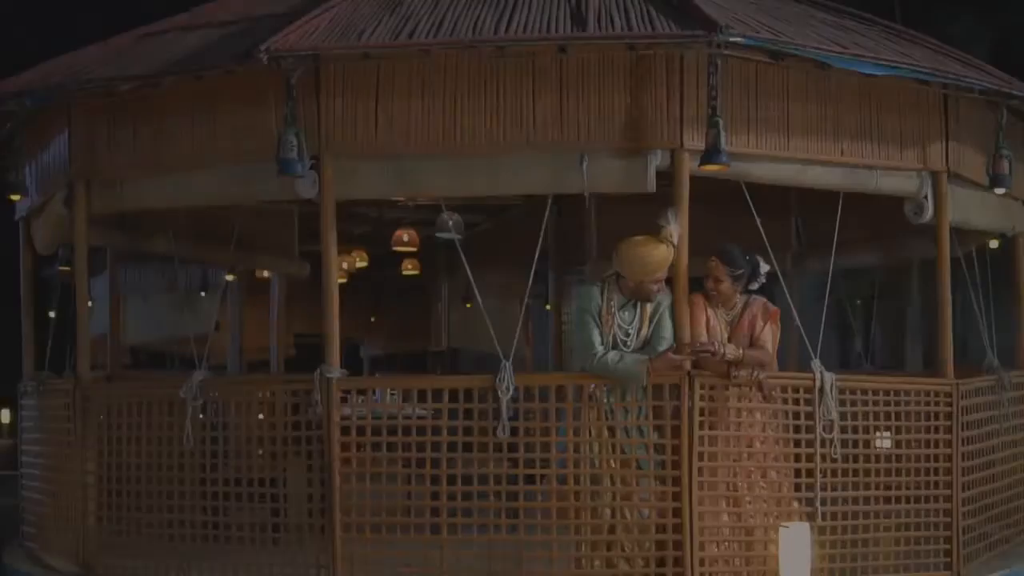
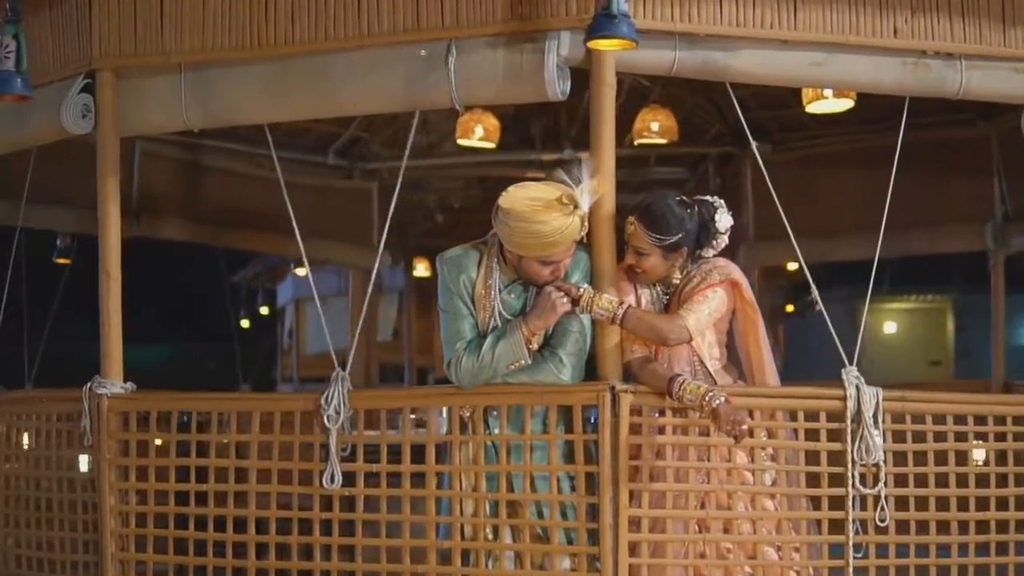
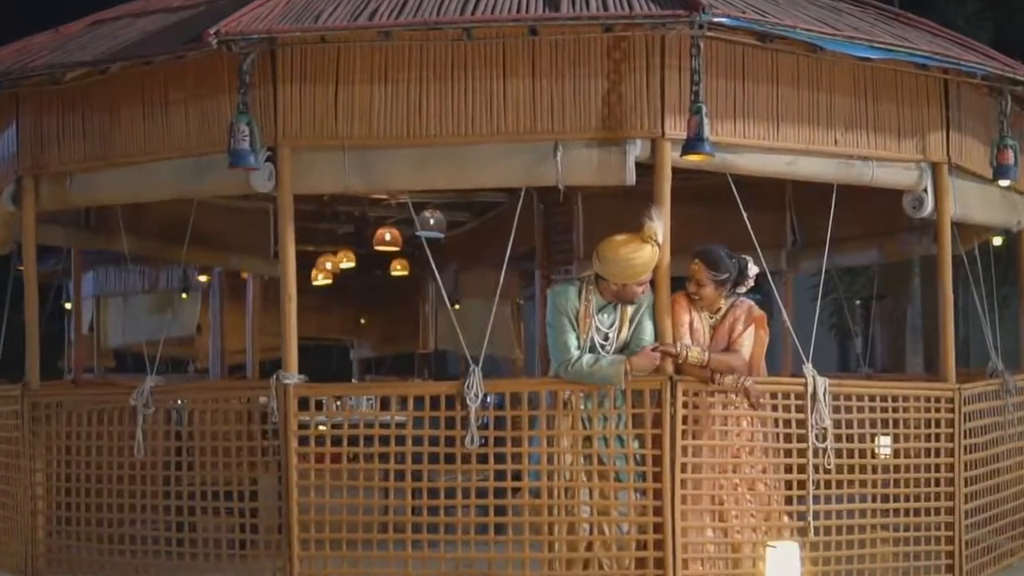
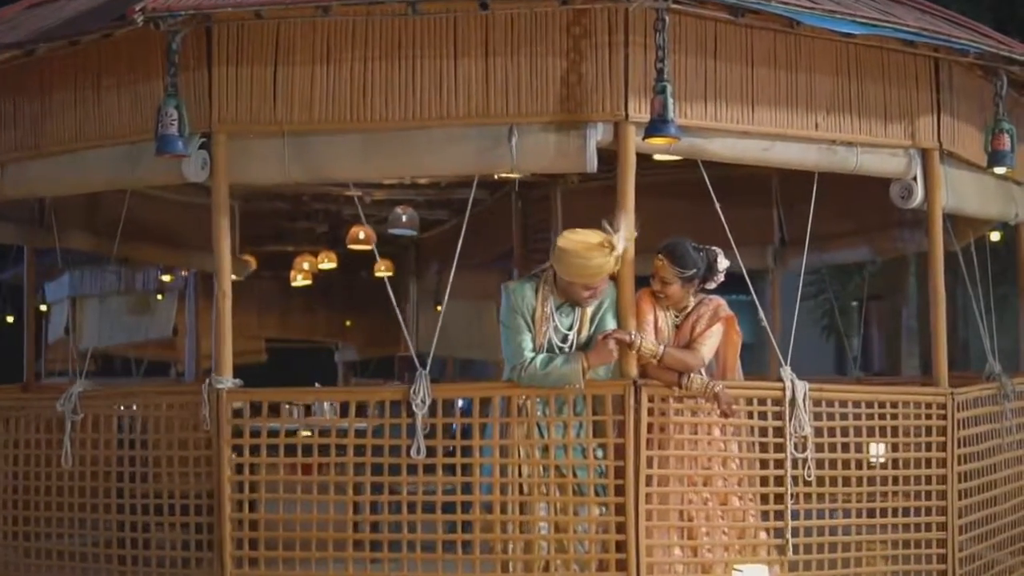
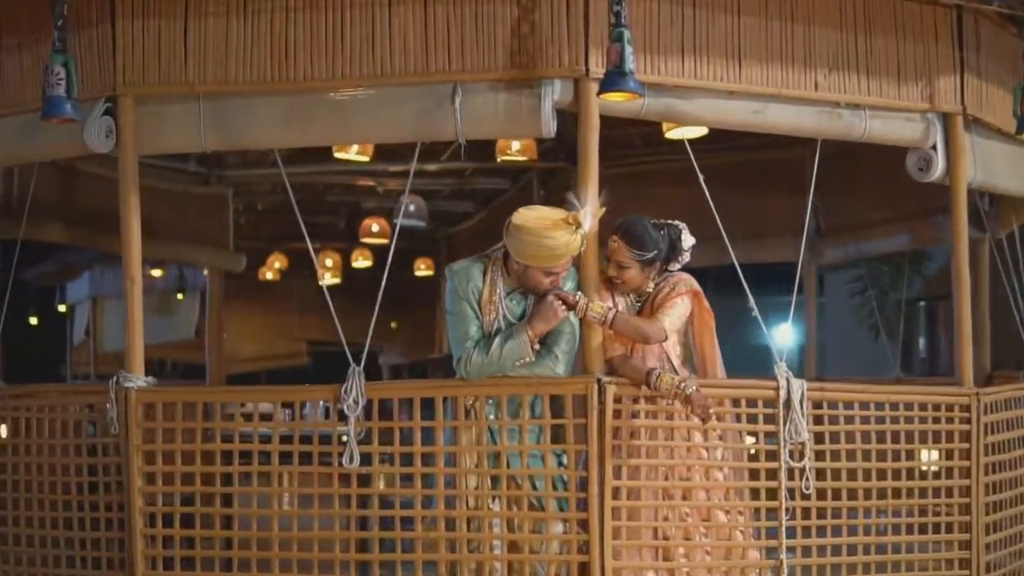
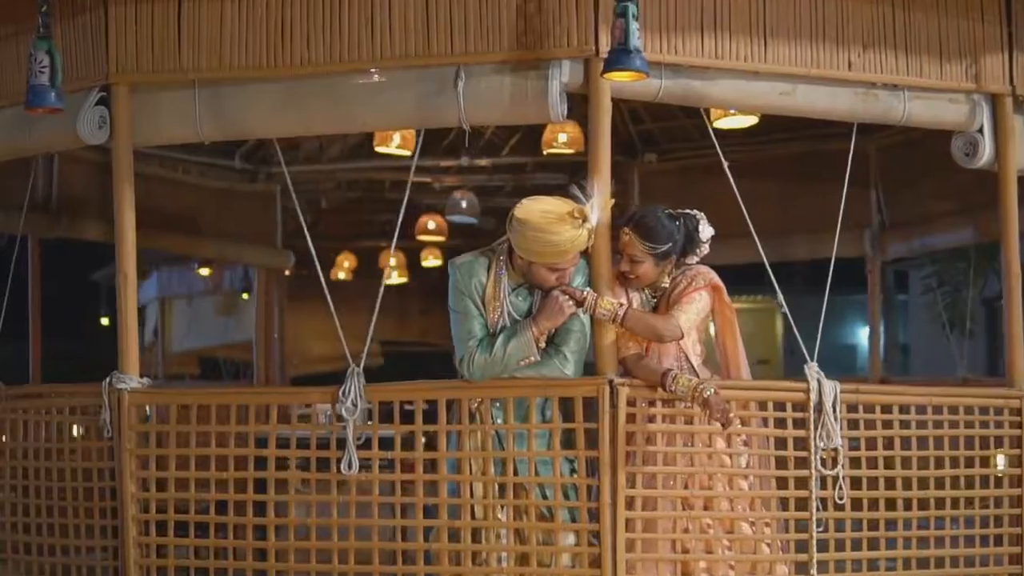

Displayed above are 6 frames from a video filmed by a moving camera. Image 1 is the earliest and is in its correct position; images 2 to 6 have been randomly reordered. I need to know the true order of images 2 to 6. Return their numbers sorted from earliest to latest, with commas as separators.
3, 4, 5, 6, 2
